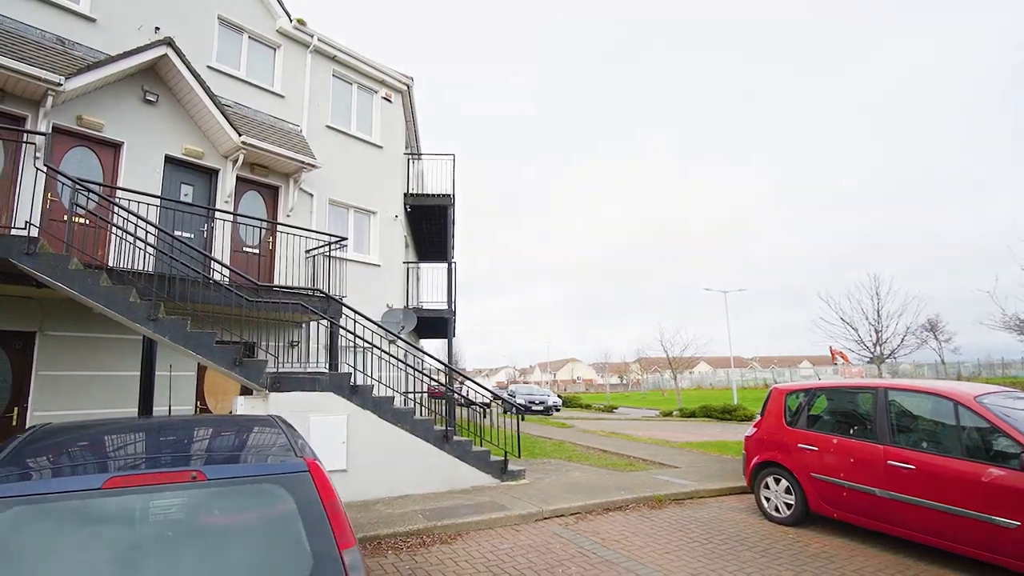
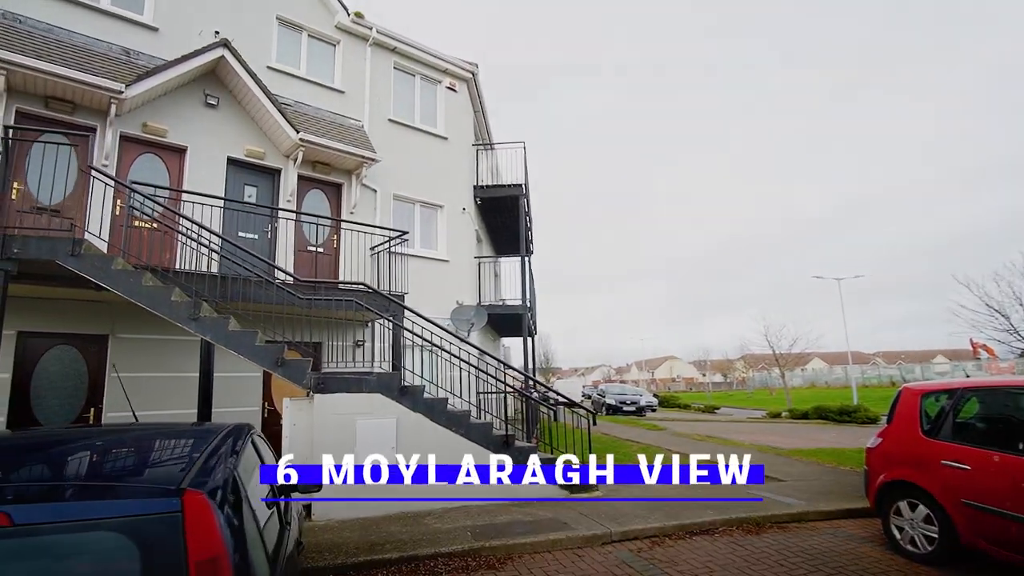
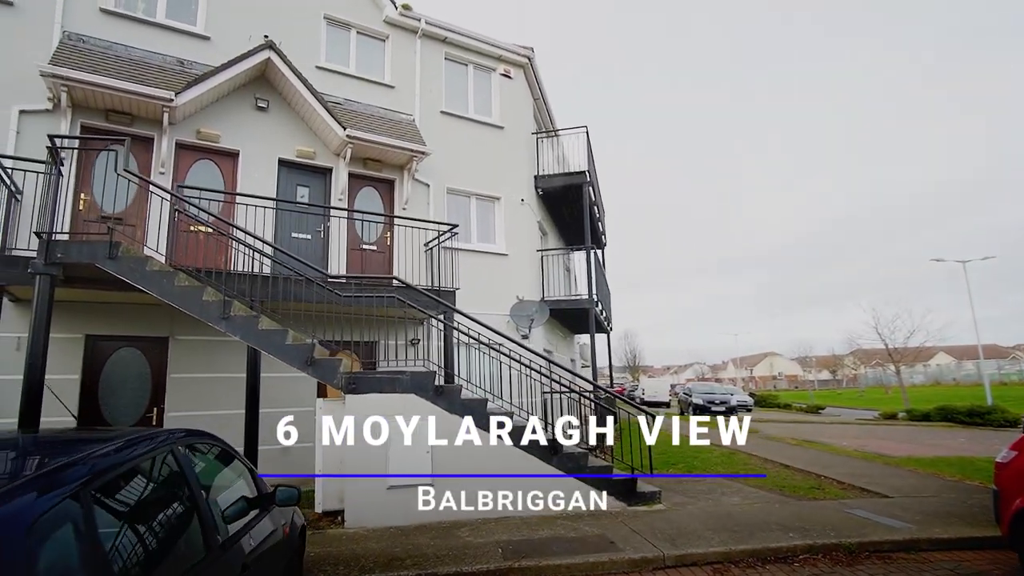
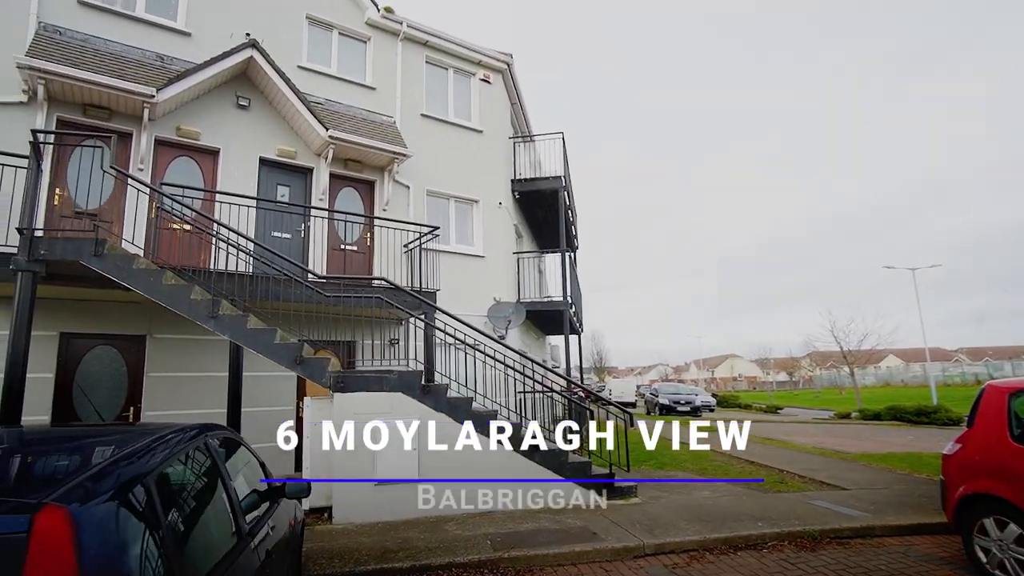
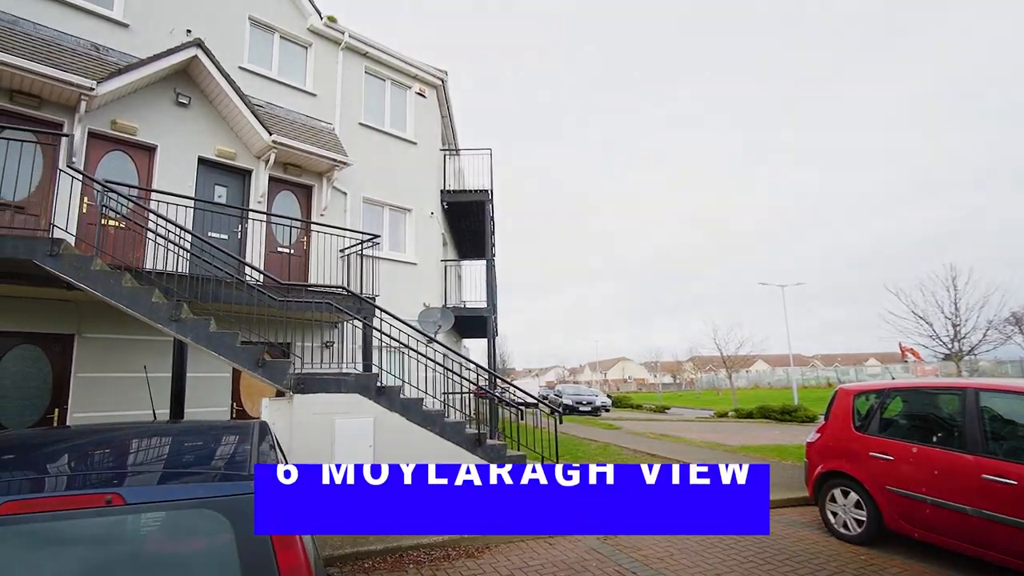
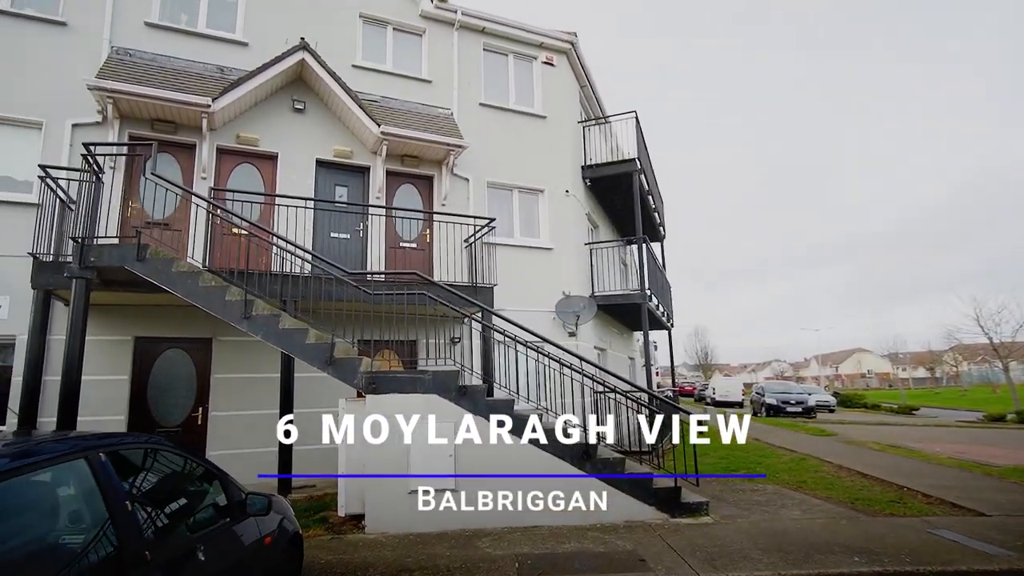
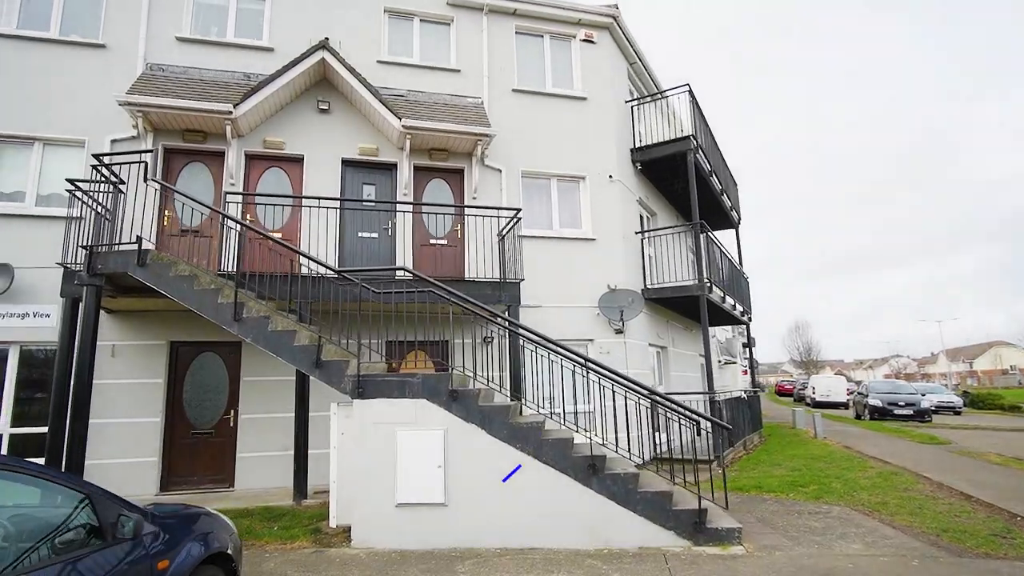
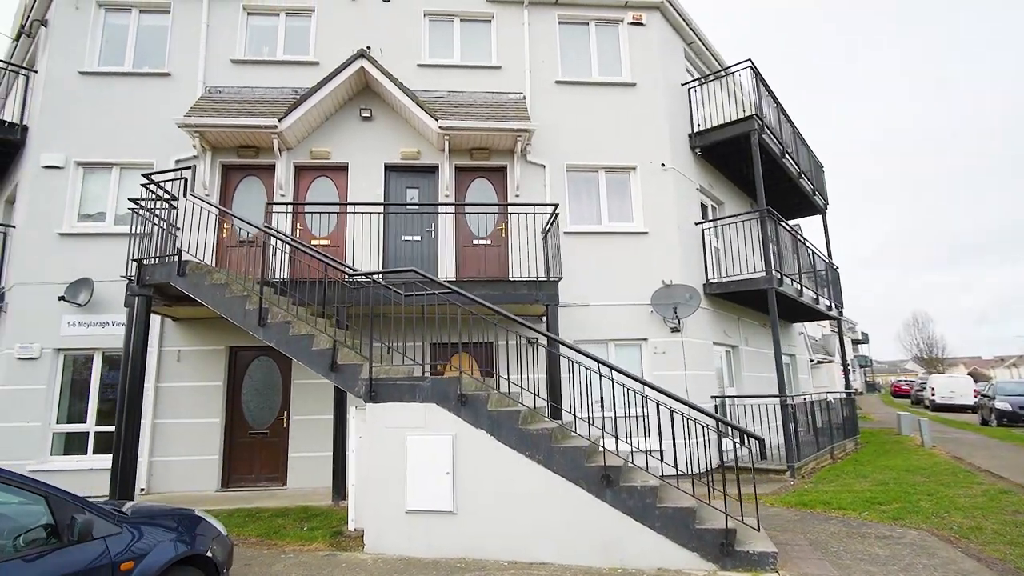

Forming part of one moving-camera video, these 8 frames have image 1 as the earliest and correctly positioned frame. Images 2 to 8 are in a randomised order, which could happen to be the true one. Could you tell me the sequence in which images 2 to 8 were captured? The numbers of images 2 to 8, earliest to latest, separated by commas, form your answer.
5, 2, 4, 3, 6, 7, 8
